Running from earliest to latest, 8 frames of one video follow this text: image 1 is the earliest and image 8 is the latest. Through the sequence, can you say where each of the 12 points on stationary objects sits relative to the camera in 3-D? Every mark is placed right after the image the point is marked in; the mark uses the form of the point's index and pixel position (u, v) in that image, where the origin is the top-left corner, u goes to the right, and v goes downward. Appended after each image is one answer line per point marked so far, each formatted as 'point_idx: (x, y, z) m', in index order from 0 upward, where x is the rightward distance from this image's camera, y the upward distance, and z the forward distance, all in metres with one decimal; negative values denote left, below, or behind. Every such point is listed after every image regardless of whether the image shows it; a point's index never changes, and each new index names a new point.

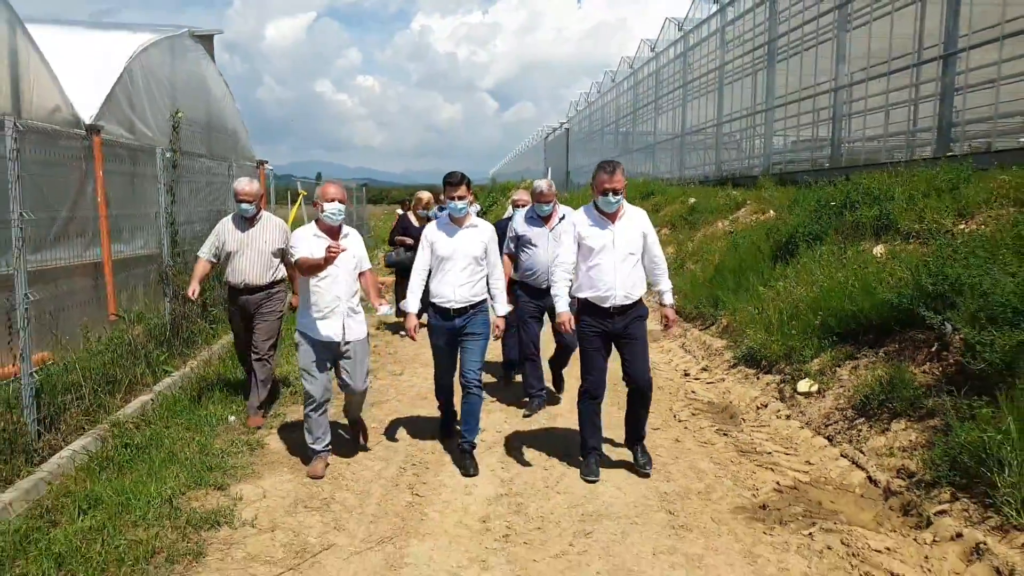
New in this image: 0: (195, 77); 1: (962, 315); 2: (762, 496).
0: (-6.5, +4.2, +15.3) m
1: (+3.1, -0.2, +5.3) m
2: (+1.4, -1.2, +4.4) m
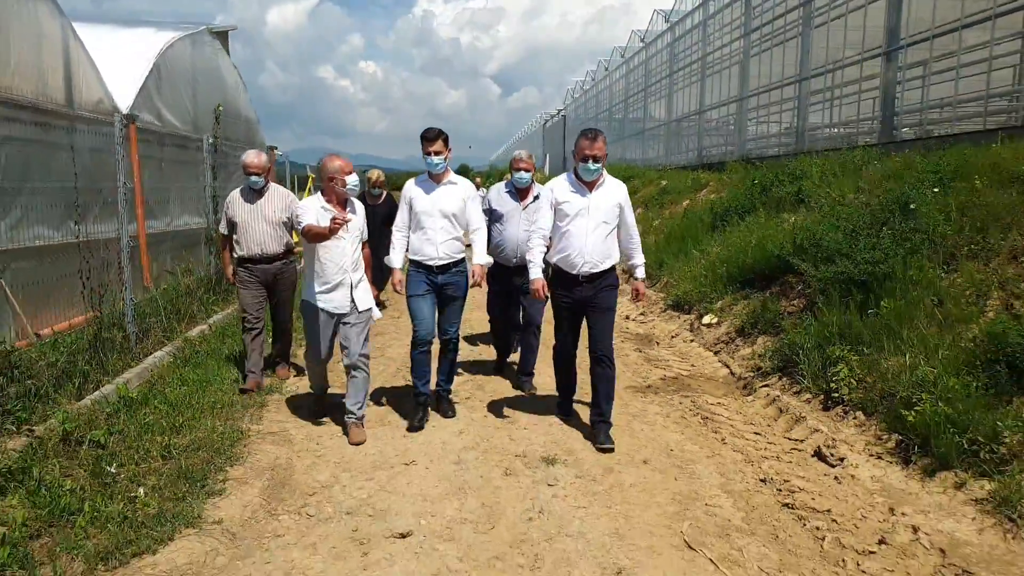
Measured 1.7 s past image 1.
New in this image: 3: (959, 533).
0: (-6.7, +4.9, +17.1) m
1: (+2.8, +0.3, +7.1) m
2: (+1.1, -0.8, +6.3) m
3: (+2.0, -1.1, +3.5) m
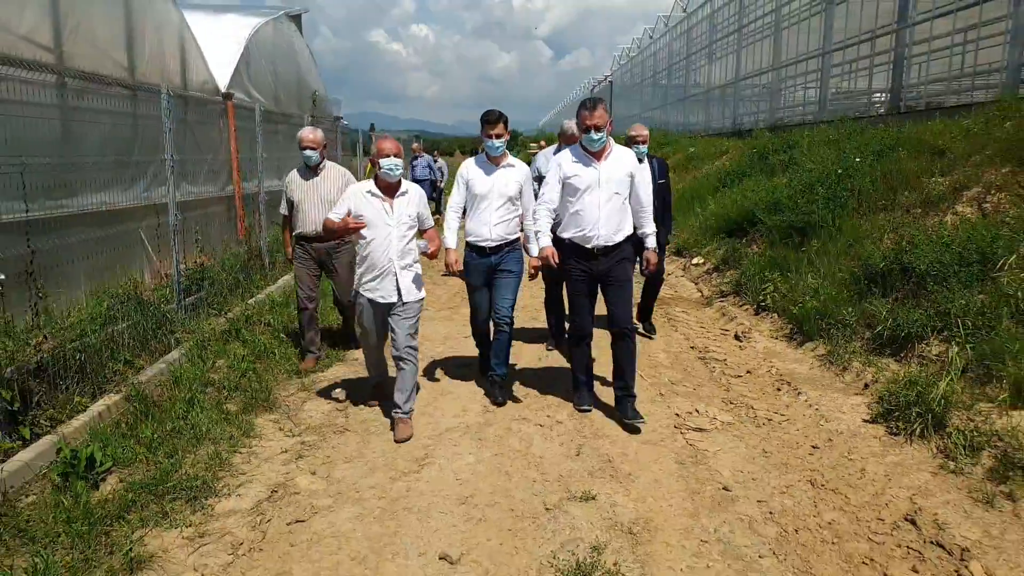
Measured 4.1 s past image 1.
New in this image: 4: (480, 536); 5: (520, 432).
0: (-5.7, +6.1, +19.6) m
1: (+3.1, +0.9, +9.3) m
2: (+1.4, -0.1, +8.6) m
3: (+2.1, -0.6, +5.7) m
4: (-0.1, -1.1, +3.4) m
5: (0.0, -0.9, +4.6) m
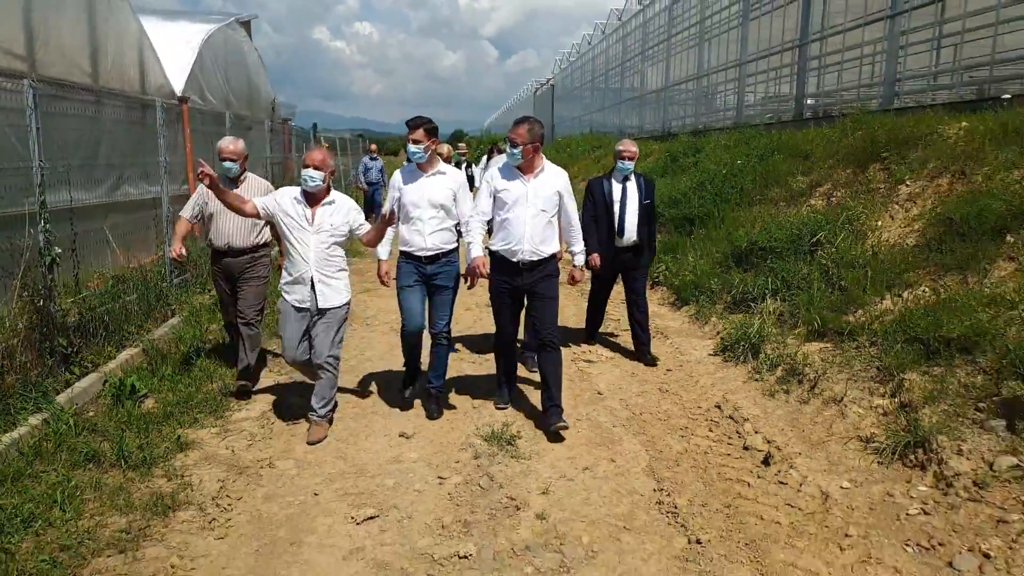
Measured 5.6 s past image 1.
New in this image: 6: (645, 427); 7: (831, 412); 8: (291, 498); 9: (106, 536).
0: (-7.3, +6.2, +20.7) m
1: (+2.3, +1.2, +11.0) m
2: (+0.7, +0.1, +10.2) m
3: (+1.6, -0.4, +7.4) m
4: (-0.6, -0.9, +5.0) m
5: (-0.4, -0.6, +6.1) m
6: (+0.8, -0.9, +4.8) m
7: (+2.0, -0.8, +4.8) m
8: (-1.2, -1.1, +4.1) m
9: (-1.9, -1.2, +3.6) m
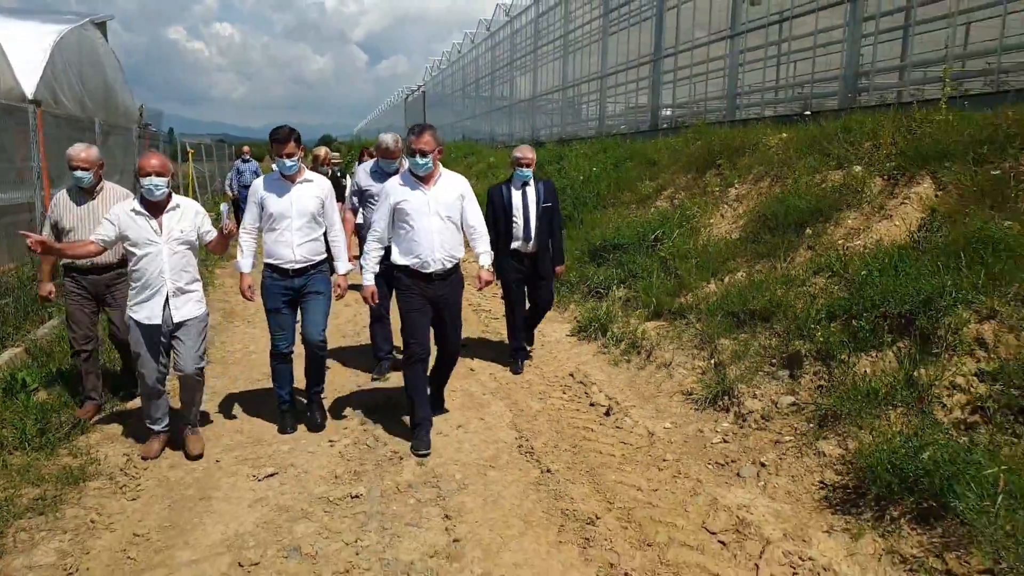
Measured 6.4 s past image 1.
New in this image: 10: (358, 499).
0: (-10.7, +6.0, +20.1) m
1: (+0.4, +1.2, +12.0) m
2: (-1.1, +0.1, +10.9) m
3: (+0.3, -0.3, +8.3) m
4: (-1.4, -0.8, +5.5) m
5: (-1.5, -0.6, +6.7) m
6: (0.0, -0.8, +5.6) m
7: (+1.1, -0.7, +5.8) m
8: (-1.9, -1.0, +4.6) m
9: (-2.5, -1.1, +4.0) m
10: (-0.8, -1.1, +4.0) m
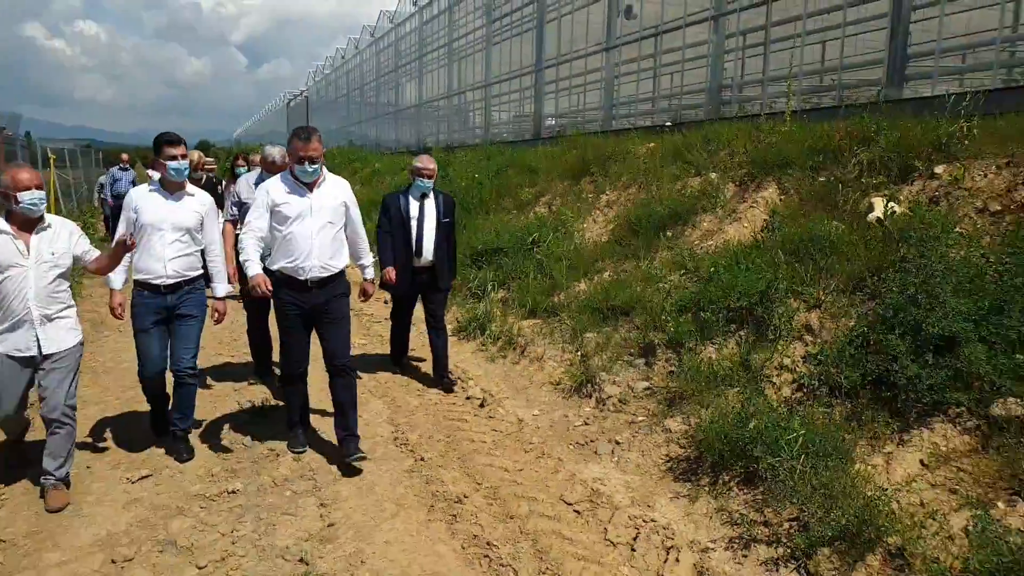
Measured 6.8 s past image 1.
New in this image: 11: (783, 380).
0: (-13.7, +5.6, +18.7) m
1: (-1.5, +1.2, +12.2) m
2: (-2.7, +0.1, +10.9) m
3: (-1.0, -0.3, +8.5) m
4: (-2.3, -0.8, +5.5) m
5: (-2.5, -0.6, +6.7) m
6: (-0.9, -0.8, +5.8) m
7: (+0.2, -0.6, +6.2) m
8: (-2.6, -1.1, +4.5) m
9: (-3.2, -1.1, +3.8) m
10: (-1.5, -1.1, +4.1) m
11: (+1.7, -0.6, +4.9) m
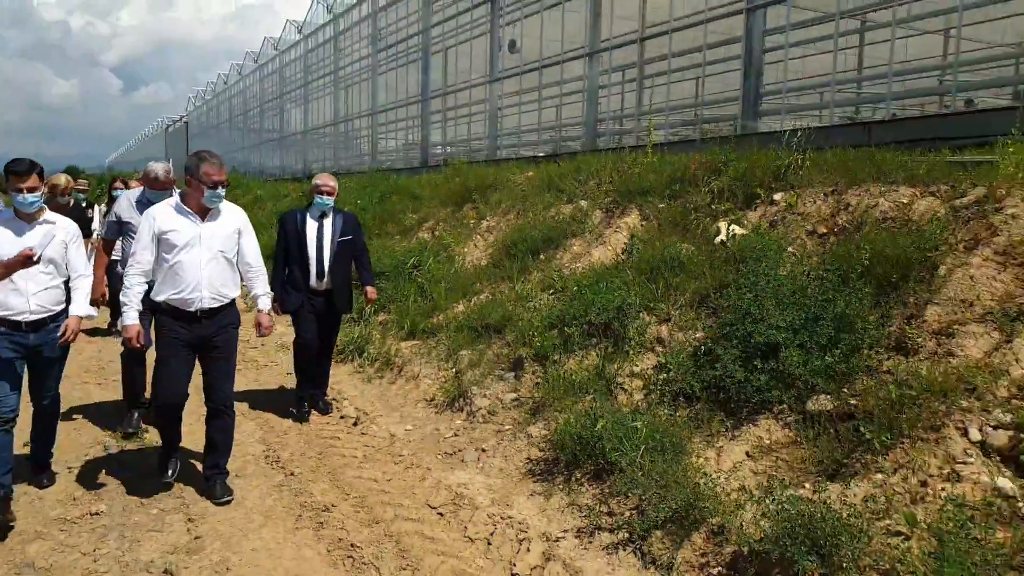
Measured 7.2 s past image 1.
0: (-16.4, +4.8, +17.1) m
1: (-3.3, +0.7, +12.2) m
2: (-4.4, -0.3, +10.7) m
3: (-2.4, -0.6, +8.5) m
4: (-3.2, -1.0, +5.4) m
5: (-3.6, -0.8, +6.5) m
6: (-1.9, -0.9, +5.8) m
7: (-0.8, -0.8, +6.4) m
8: (-3.4, -1.2, +4.3) m
9: (-3.9, -1.3, +3.6) m
10: (-2.2, -1.2, +4.1) m
11: (+0.8, -0.7, +5.3) m
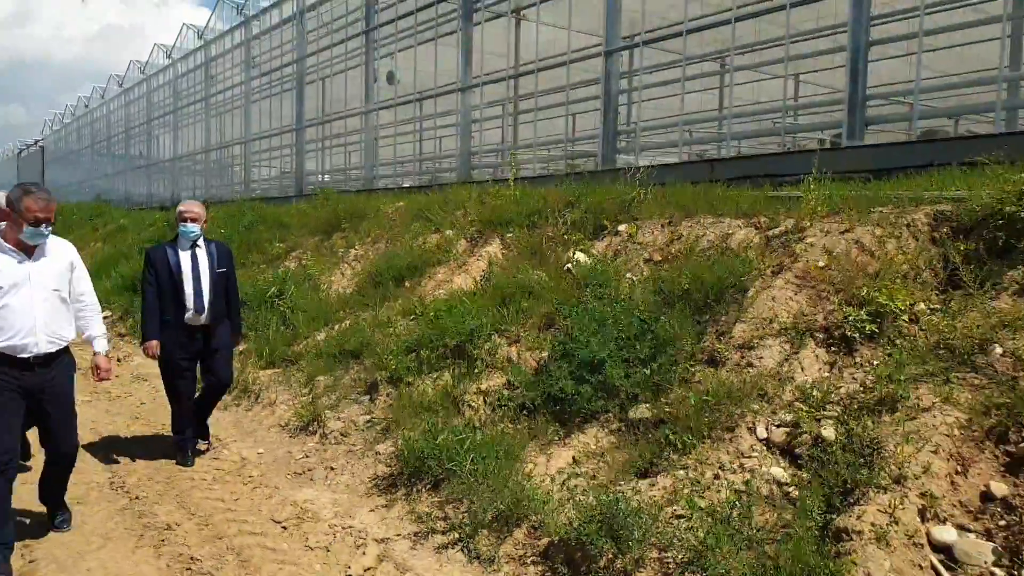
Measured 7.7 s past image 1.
0: (-19.1, +4.0, +15.0) m
1: (-5.4, +0.3, +11.9) m
2: (-6.2, -0.7, +10.3) m
3: (-3.9, -0.9, +8.4) m
4: (-4.3, -1.2, +5.2) m
5: (-4.8, -1.1, +6.2) m
6: (-3.0, -1.2, +5.8) m
7: (-2.1, -1.0, +6.5) m
8: (-4.3, -1.4, +4.1) m
9: (-4.6, -1.4, +3.3) m
10: (-3.1, -1.4, +4.0) m
11: (-0.2, -0.8, +5.7) m
